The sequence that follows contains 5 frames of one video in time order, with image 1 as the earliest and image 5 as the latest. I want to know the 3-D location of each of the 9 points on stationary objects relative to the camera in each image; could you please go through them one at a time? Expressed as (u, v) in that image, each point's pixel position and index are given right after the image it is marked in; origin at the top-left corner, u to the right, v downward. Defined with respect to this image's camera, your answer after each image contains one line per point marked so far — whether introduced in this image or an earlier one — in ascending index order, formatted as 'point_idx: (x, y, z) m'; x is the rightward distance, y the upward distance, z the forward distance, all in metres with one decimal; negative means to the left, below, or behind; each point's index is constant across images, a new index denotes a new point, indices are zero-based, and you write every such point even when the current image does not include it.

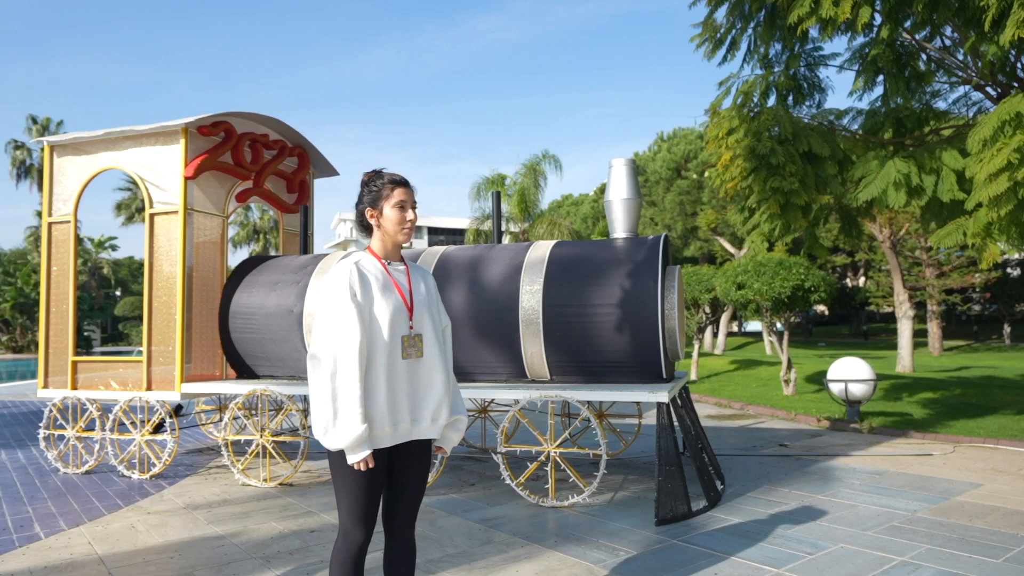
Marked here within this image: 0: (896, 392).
0: (+8.3, -2.2, +15.7) m
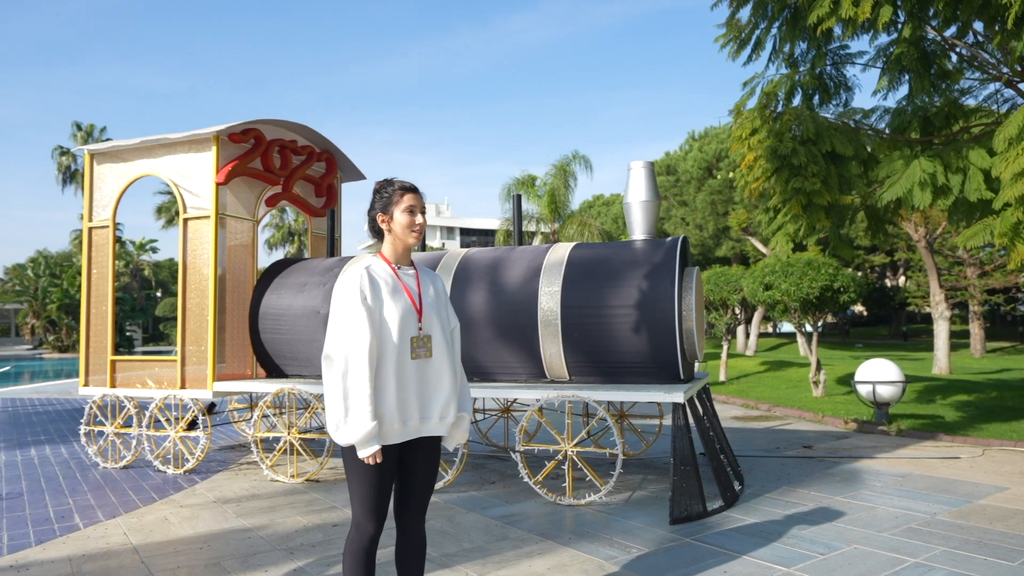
0: (+8.8, -2.2, +15.6) m
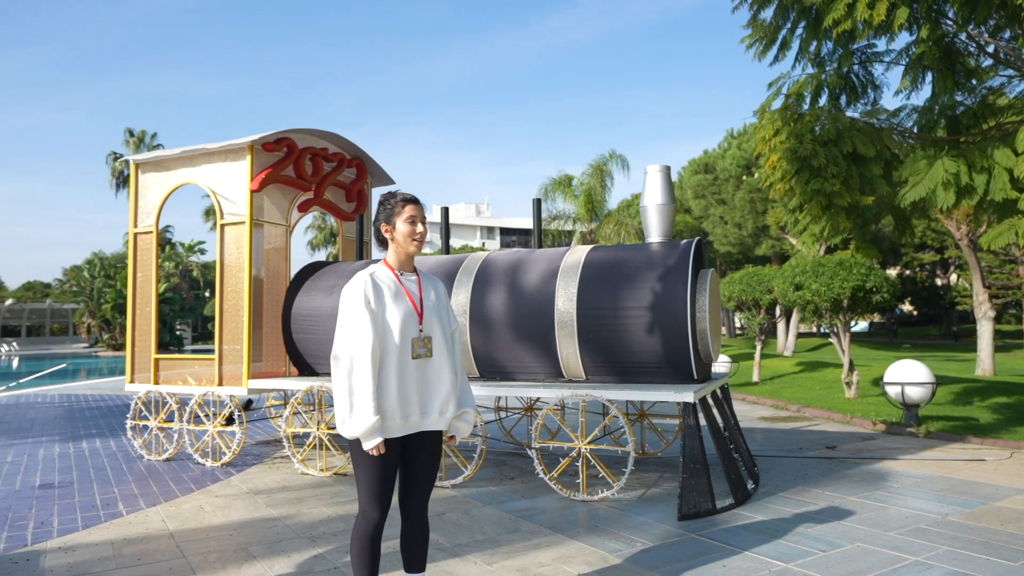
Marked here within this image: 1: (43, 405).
0: (+9.3, -2.2, +15.4) m
1: (-9.4, -2.4, +15.4) m
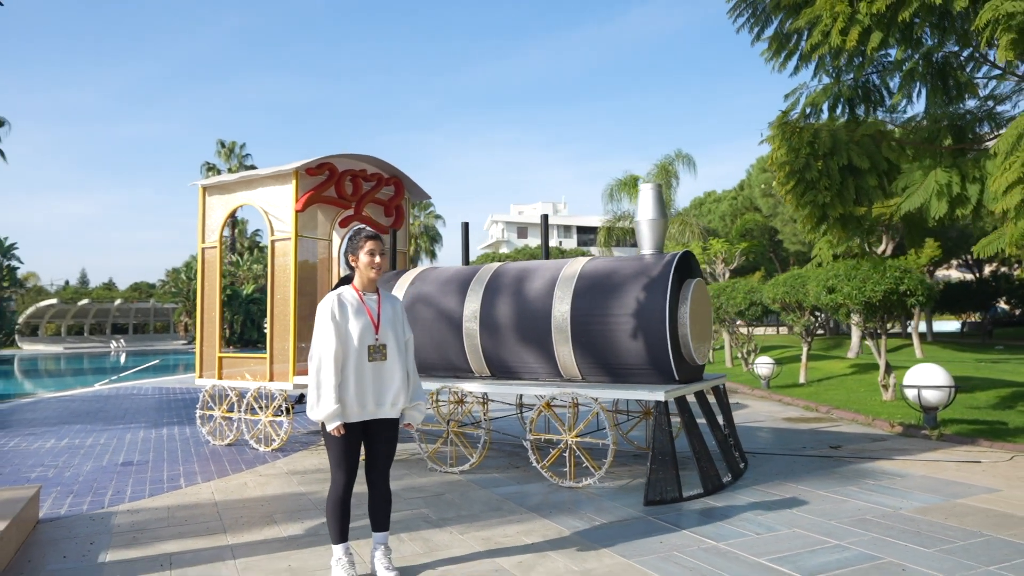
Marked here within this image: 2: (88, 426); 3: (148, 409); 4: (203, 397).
0: (+9.7, -2.3, +15.7) m
1: (-8.9, -2.6, +17.8) m
2: (-7.3, -2.4, +13.0) m
3: (-7.4, -2.5, +15.2) m
4: (-4.3, -1.3, +9.6) m
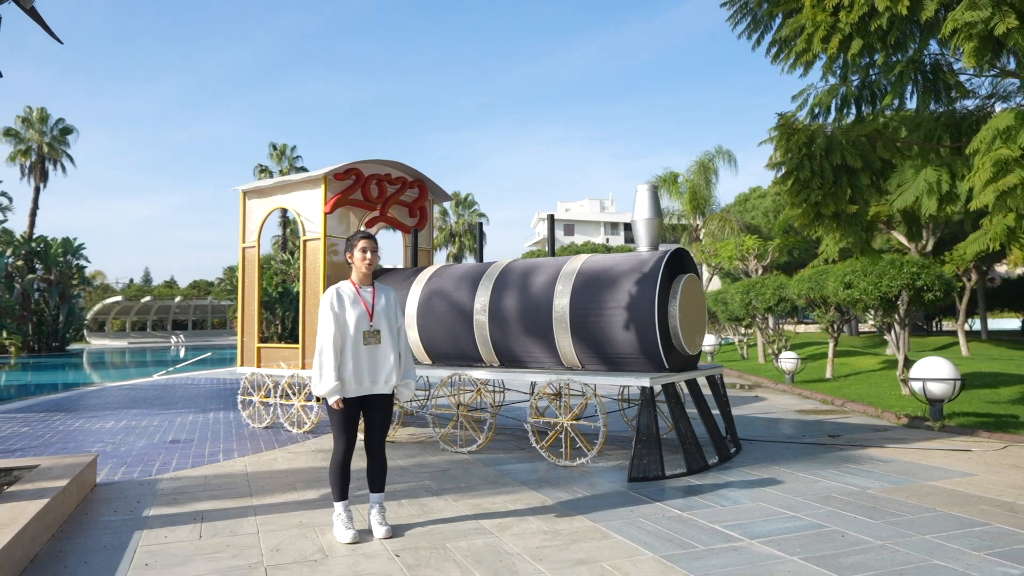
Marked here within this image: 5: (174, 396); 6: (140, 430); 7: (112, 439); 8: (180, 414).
0: (+9.9, -2.2, +16.2) m
1: (-8.5, -2.5, +19.5) m
2: (-7.2, -2.4, +14.6) m
3: (-7.2, -2.4, +16.8) m
4: (-4.4, -1.3, +11.0) m
5: (-7.8, -2.4, +16.9) m
6: (-6.0, -2.2, +11.9) m
7: (-5.9, -2.2, +10.9) m
8: (-6.3, -2.3, +14.0) m
